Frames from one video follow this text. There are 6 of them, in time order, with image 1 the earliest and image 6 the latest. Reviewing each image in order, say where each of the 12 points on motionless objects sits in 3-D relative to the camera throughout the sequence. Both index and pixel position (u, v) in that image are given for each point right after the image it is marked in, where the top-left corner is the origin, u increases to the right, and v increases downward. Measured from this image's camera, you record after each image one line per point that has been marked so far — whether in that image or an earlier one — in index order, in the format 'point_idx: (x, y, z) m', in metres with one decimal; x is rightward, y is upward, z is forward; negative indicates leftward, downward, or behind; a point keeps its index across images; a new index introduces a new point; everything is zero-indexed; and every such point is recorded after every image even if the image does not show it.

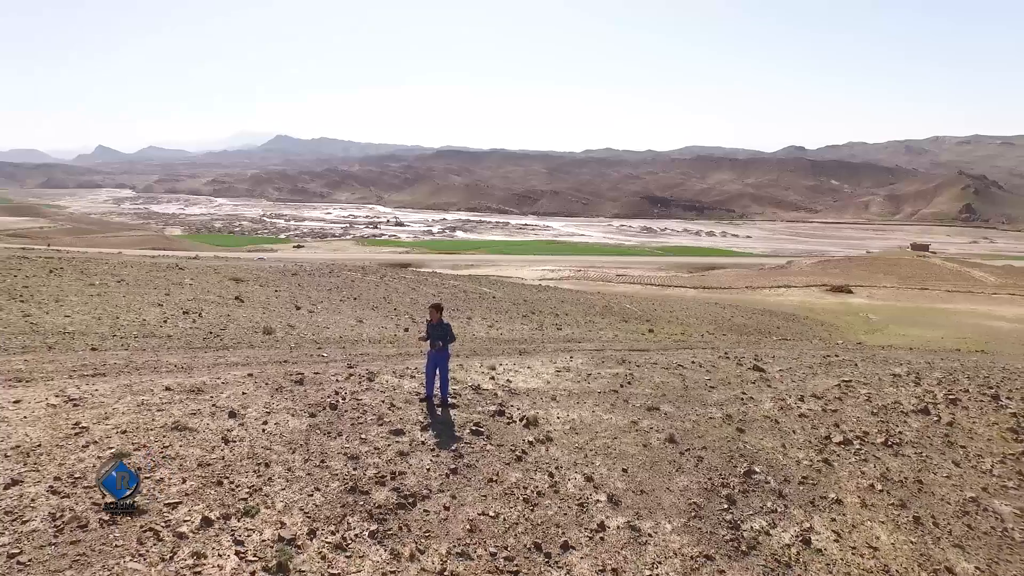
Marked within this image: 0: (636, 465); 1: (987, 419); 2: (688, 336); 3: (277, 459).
0: (+1.5, -2.2, +6.4) m
1: (+9.4, -2.6, +10.2) m
2: (+5.5, -1.5, +16.2) m
3: (-2.4, -1.7, +5.5) m
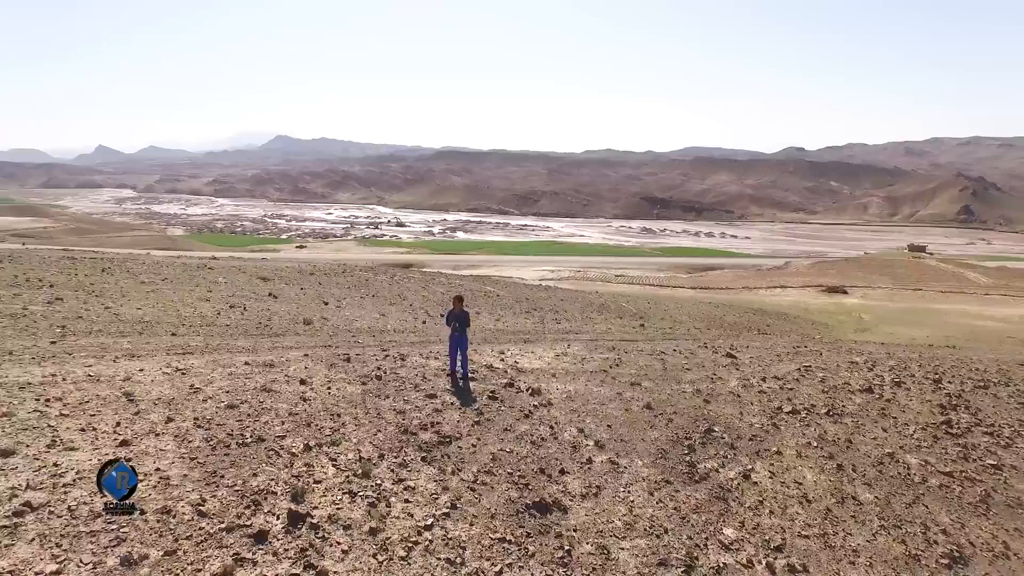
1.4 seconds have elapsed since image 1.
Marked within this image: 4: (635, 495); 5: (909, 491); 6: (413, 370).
0: (+1.7, -2.1, +8.1) m
1: (+9.5, -2.5, +12.0) m
2: (+5.7, -1.4, +18.0) m
3: (-2.3, -1.7, +7.2) m
4: (+1.5, -2.5, +6.4) m
5: (+6.1, -3.1, +7.9) m
6: (-1.7, -1.5, +9.2) m
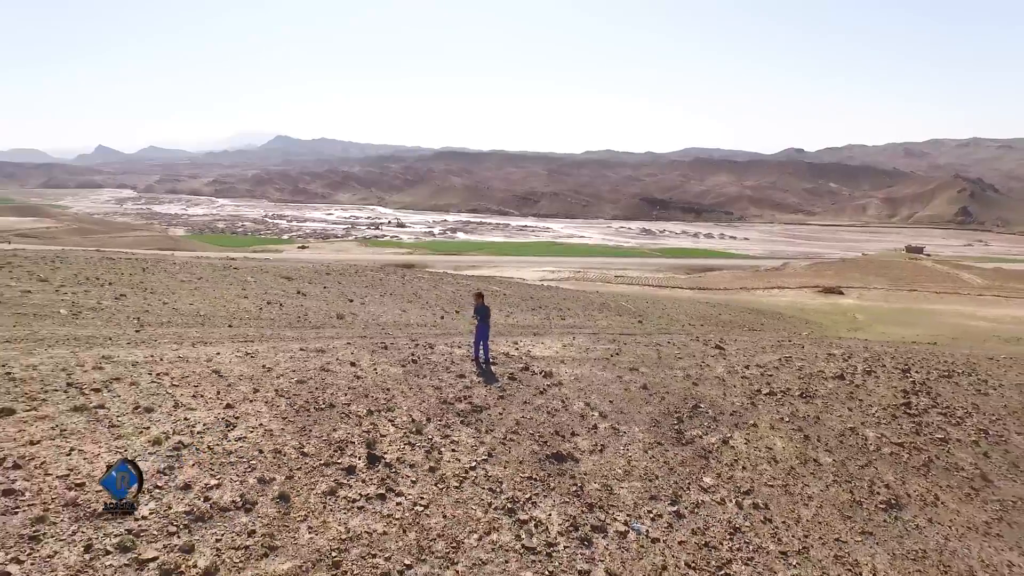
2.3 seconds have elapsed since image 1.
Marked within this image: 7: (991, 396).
0: (+2.0, -2.1, +9.6) m
1: (+9.8, -2.5, +13.4) m
2: (+6.0, -1.4, +19.5) m
3: (-2.0, -1.6, +8.7) m
4: (+1.8, -2.5, +7.9) m
5: (+6.4, -3.1, +9.4) m
6: (-1.4, -1.4, +10.6) m
7: (+13.1, -2.9, +14.2) m
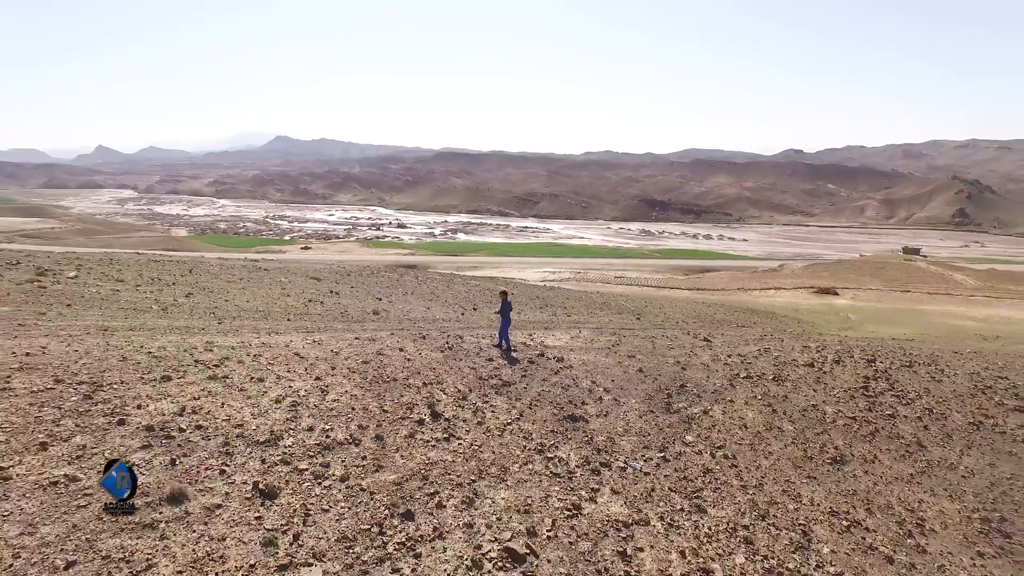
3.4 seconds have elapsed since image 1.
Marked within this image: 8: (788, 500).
0: (+2.4, -2.1, +11.7) m
1: (+10.3, -2.5, +15.5) m
2: (+6.4, -1.4, +21.5) m
3: (-1.5, -1.6, +10.8) m
4: (+2.3, -2.4, +9.9) m
5: (+6.8, -3.1, +11.4) m
6: (-1.0, -1.4, +12.7) m
7: (+13.5, -2.9, +16.2) m
8: (+4.4, -3.3, +8.2) m
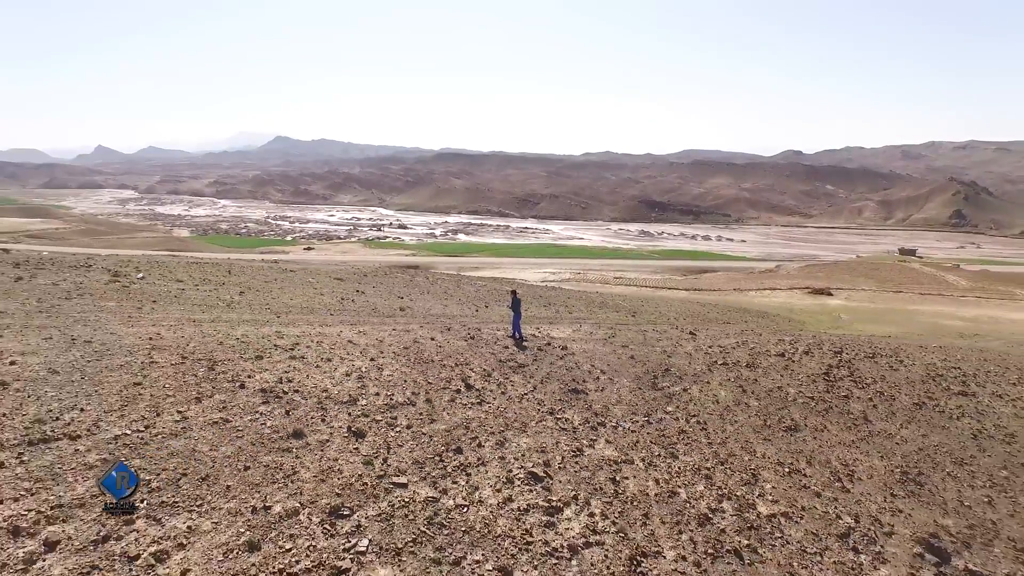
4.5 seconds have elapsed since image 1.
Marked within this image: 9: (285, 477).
0: (+2.8, -2.0, +14.0) m
1: (+10.6, -2.5, +17.8) m
2: (+6.7, -1.4, +23.8) m
3: (-1.2, -1.6, +13.1) m
4: (+2.6, -2.4, +12.2) m
5: (+7.1, -3.1, +13.7) m
6: (-0.7, -1.4, +15.0) m
7: (+13.8, -2.9, +18.5) m
8: (+4.7, -3.3, +10.5) m
9: (-3.0, -2.5, +6.9) m
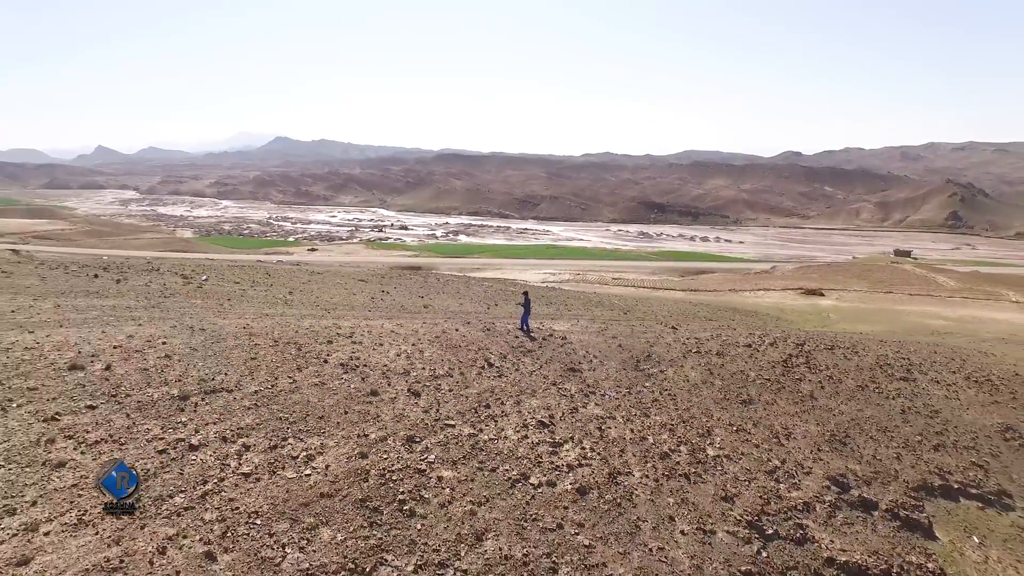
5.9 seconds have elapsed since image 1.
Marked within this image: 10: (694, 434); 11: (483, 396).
0: (+3.1, -2.1, +17.0) m
1: (+10.9, -2.5, +20.9) m
2: (+7.0, -1.4, +26.9) m
3: (-0.9, -1.6, +16.1) m
4: (+2.9, -2.5, +15.3) m
5: (+7.5, -3.1, +16.8) m
6: (-0.3, -1.4, +18.0) m
7: (+14.1, -3.0, +21.6) m
8: (+5.0, -3.4, +13.5) m
9: (-2.7, -2.5, +9.9) m
10: (+4.3, -3.5, +12.3) m
11: (-0.7, -2.5, +11.6) m
